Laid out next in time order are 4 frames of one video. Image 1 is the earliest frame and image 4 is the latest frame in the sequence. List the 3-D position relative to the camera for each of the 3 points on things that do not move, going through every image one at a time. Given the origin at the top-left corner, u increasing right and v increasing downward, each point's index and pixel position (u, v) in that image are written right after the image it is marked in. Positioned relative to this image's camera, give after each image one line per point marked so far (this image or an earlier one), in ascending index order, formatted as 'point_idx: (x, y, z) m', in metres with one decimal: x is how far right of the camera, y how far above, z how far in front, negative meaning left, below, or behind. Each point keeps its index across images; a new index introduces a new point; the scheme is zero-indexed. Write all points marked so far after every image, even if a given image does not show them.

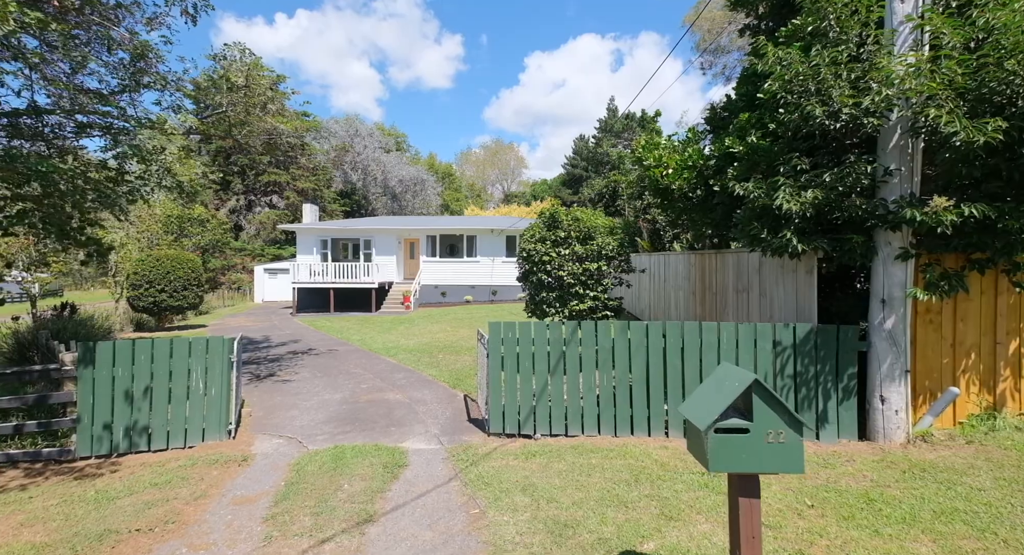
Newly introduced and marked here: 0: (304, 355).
0: (-5.0, -1.9, +11.4) m
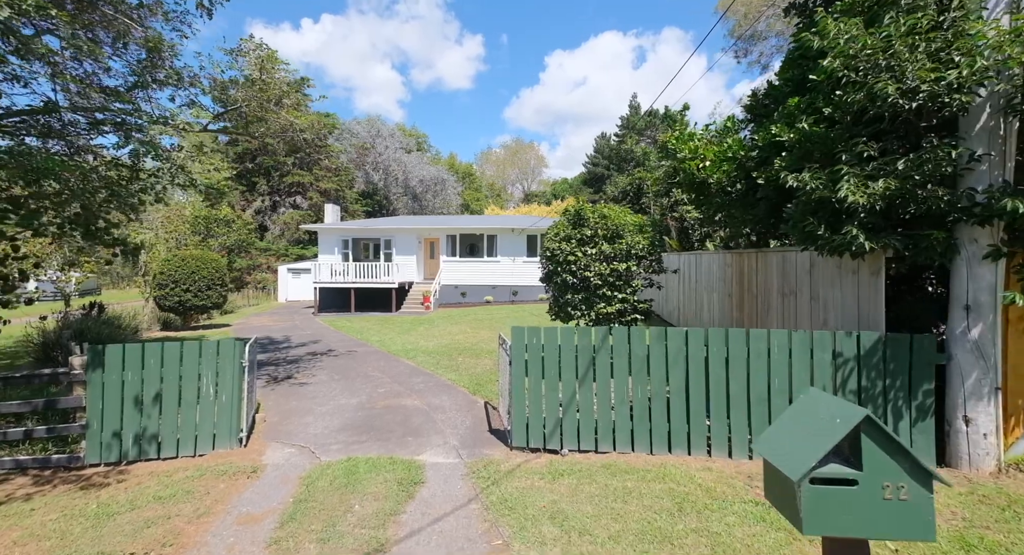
0: (-4.5, -1.9, +11.2) m
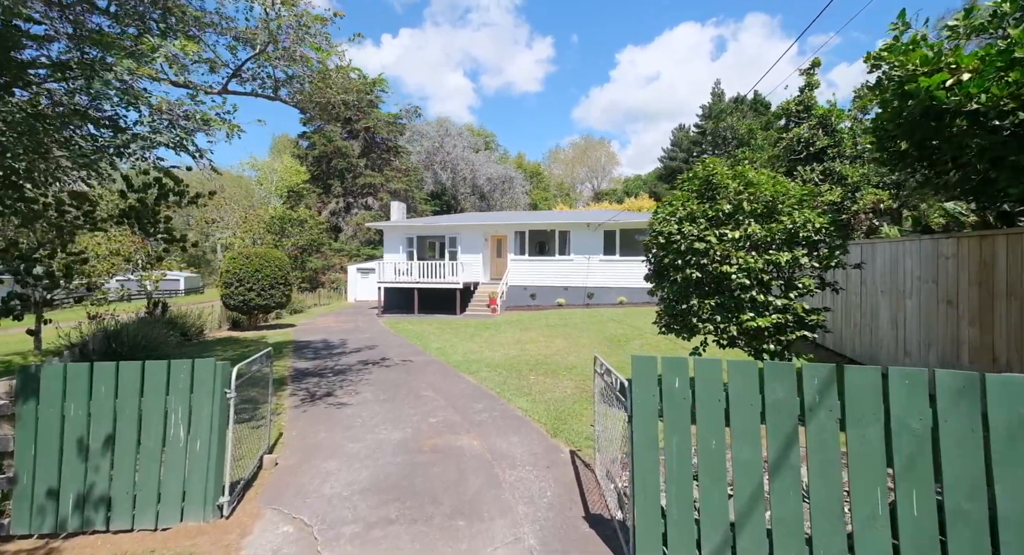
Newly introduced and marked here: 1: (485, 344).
0: (-2.8, -1.8, +9.8) m
1: (-0.7, -1.6, +11.7) m
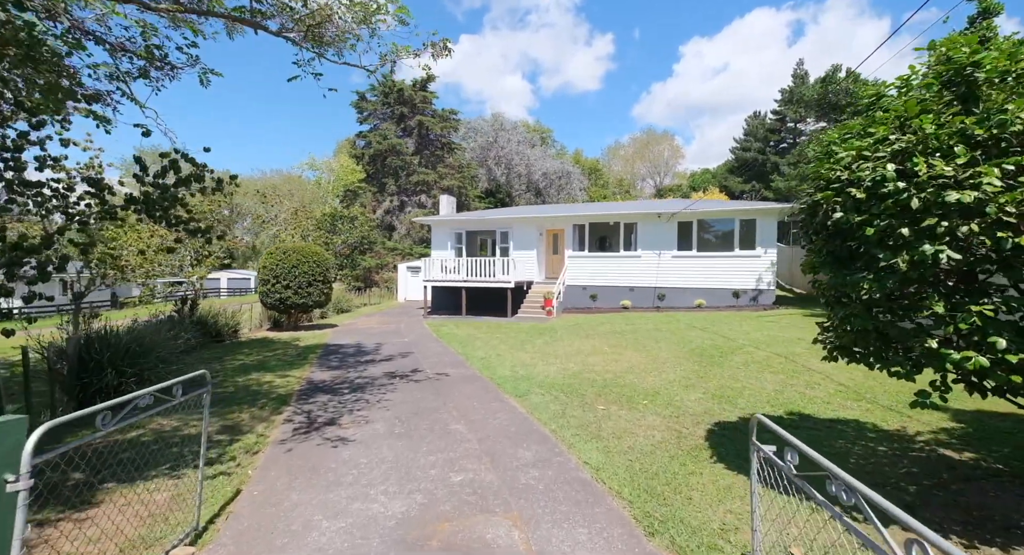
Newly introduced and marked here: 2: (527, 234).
0: (-1.8, -1.7, +8.0) m
1: (+0.5, -1.5, +9.6) m
2: (+0.6, +1.8, +19.2) m
